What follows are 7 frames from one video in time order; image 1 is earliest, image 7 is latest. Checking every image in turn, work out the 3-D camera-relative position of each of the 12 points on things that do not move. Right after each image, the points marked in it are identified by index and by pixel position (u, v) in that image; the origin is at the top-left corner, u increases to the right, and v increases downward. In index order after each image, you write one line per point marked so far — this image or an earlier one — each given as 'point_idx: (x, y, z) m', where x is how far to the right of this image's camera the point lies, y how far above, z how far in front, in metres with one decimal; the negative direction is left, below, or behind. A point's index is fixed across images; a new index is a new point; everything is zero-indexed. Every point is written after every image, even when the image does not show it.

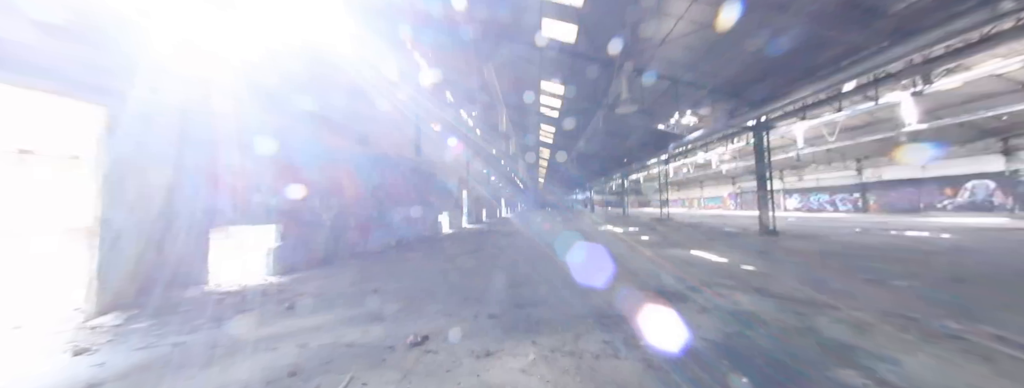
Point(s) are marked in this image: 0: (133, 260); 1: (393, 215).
0: (-4.9, -0.9, +3.6) m
1: (-4.0, -0.7, +9.4) m
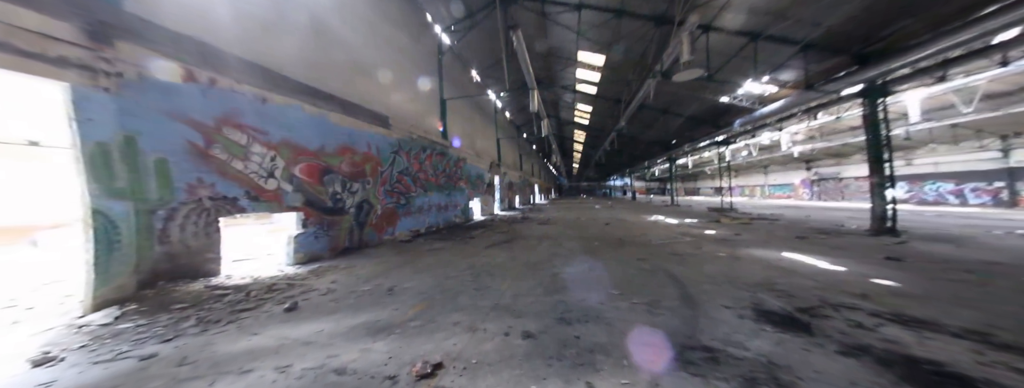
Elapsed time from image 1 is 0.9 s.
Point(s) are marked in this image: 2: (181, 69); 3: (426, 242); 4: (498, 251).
0: (-4.5, -0.7, +3.3) m
1: (-3.0, -0.2, +8.9) m
2: (-4.4, +1.7, +3.8) m
3: (-2.2, -1.2, +7.0) m
4: (-0.3, -1.1, +5.4) m
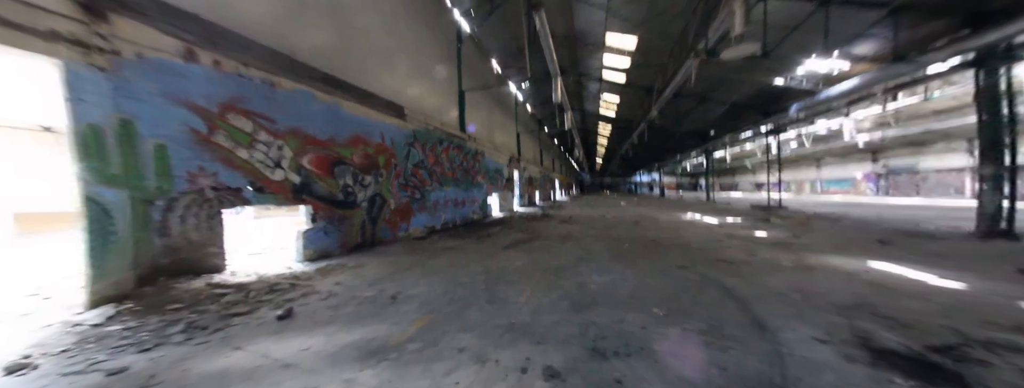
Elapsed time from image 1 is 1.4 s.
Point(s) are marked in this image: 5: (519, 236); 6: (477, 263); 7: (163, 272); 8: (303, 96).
0: (-4.2, -0.6, +3.1) m
1: (-2.4, 0.0, +8.6) m
2: (-4.2, +1.8, +3.6) m
3: (-1.7, -1.1, +6.6) m
4: (+0.1, -1.0, +4.9) m
5: (+0.1, -1.0, +6.8) m
6: (-0.5, -1.1, +4.4) m
7: (-4.2, -0.9, +3.3) m
8: (-3.6, +1.7, +4.9) m
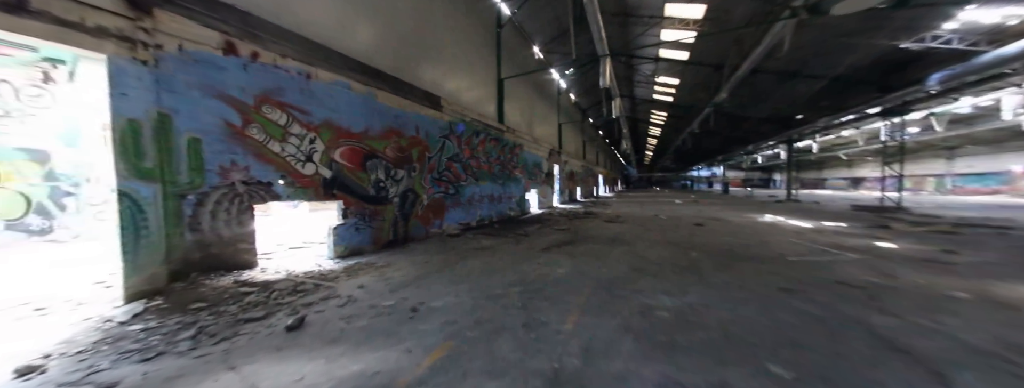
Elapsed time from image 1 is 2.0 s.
0: (-3.8, -0.6, +3.0) m
1: (-1.2, +0.1, +8.2) m
2: (-3.7, +1.9, +3.5) m
3: (-0.8, -1.0, +6.2) m
4: (+0.7, -1.0, +4.3) m
5: (+1.0, -1.0, +6.1) m
6: (0.0, -1.0, +3.8) m
7: (-3.8, -0.9, +3.3) m
8: (-3.0, +1.8, +4.7) m
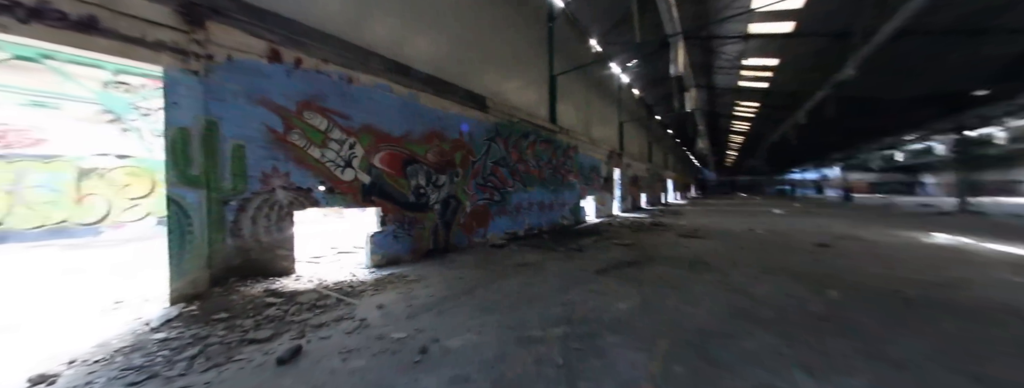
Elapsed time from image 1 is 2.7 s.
0: (-3.4, -0.6, +3.1) m
1: (+0.2, -0.1, +7.6) m
2: (-3.1, +1.8, +3.5) m
3: (+0.2, -1.1, +5.5) m
4: (+1.3, -1.1, +3.4) m
5: (+2.0, -1.1, +5.1) m
6: (+0.5, -1.1, +3.0) m
7: (-3.3, -0.9, +3.3) m
8: (-2.2, +1.7, +4.6) m
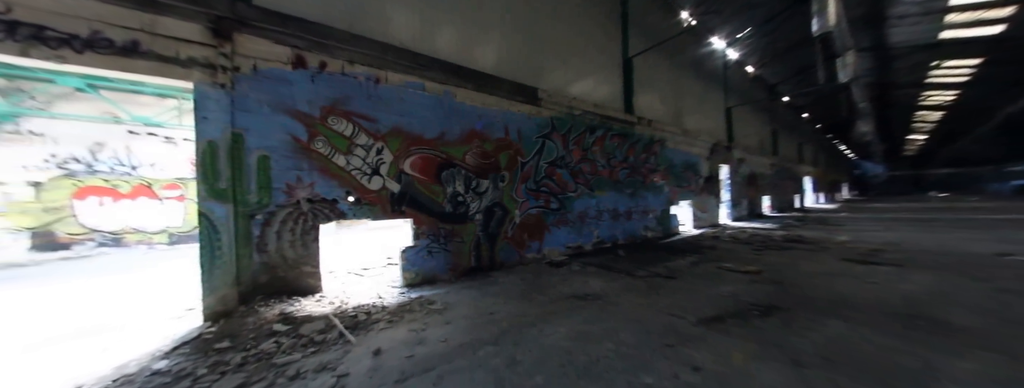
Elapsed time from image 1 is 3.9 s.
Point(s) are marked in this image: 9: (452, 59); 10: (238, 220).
0: (-3.0, -0.8, +2.9) m
1: (+1.8, -0.2, +6.3) m
2: (-2.6, +1.7, +3.3) m
3: (+1.1, -1.2, +4.3) m
4: (+1.6, -1.1, +1.9) m
5: (+2.8, -1.2, +3.4) m
6: (+0.8, -1.2, +1.8) m
7: (-2.8, -1.1, +3.1) m
8: (-1.4, +1.6, +4.1) m
9: (-1.0, +2.3, +4.6) m
10: (-3.0, -0.3, +3.0) m
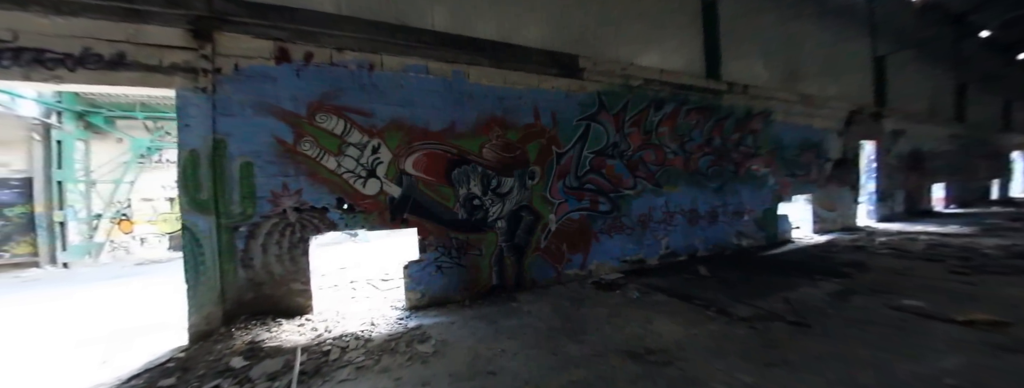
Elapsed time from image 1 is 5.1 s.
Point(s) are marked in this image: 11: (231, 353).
0: (-2.9, -0.9, +2.7) m
1: (+2.5, -0.2, +4.8) m
2: (-2.5, +1.6, +3.0) m
3: (+1.5, -1.2, +3.0) m
4: (+1.4, -1.1, +0.6) m
5: (+2.8, -1.1, +1.7) m
6: (+0.5, -1.2, +0.7) m
7: (-2.7, -1.2, +2.8) m
8: (-1.2, +1.5, +3.5) m
9: (-0.7, +2.2, +3.8) m
10: (-2.9, -0.4, +2.7) m
11: (-2.4, -1.4, +2.3) m
